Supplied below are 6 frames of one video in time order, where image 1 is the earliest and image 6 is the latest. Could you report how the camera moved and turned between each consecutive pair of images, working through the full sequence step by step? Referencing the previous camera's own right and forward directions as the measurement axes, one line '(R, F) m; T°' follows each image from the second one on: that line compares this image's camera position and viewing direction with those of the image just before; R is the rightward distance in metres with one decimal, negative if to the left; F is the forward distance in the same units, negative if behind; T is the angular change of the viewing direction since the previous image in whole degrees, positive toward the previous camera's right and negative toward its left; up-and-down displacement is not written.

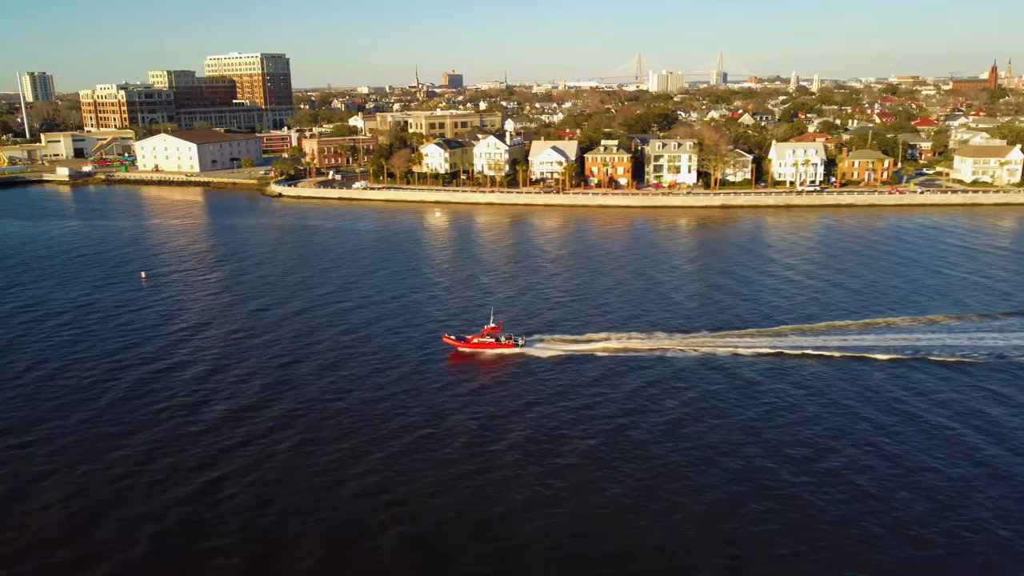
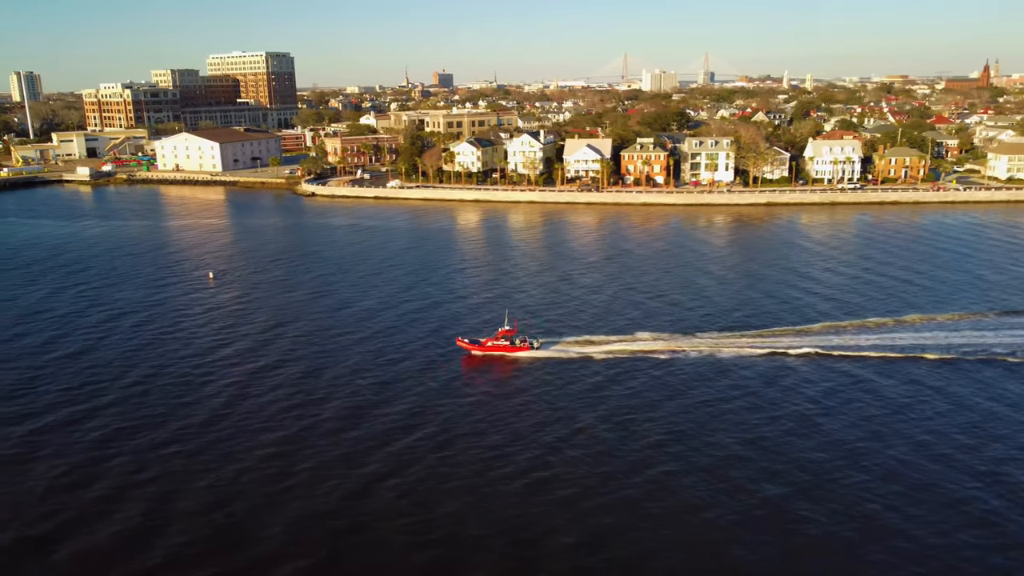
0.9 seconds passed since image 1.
(-4.6, +0.3) m; +1°
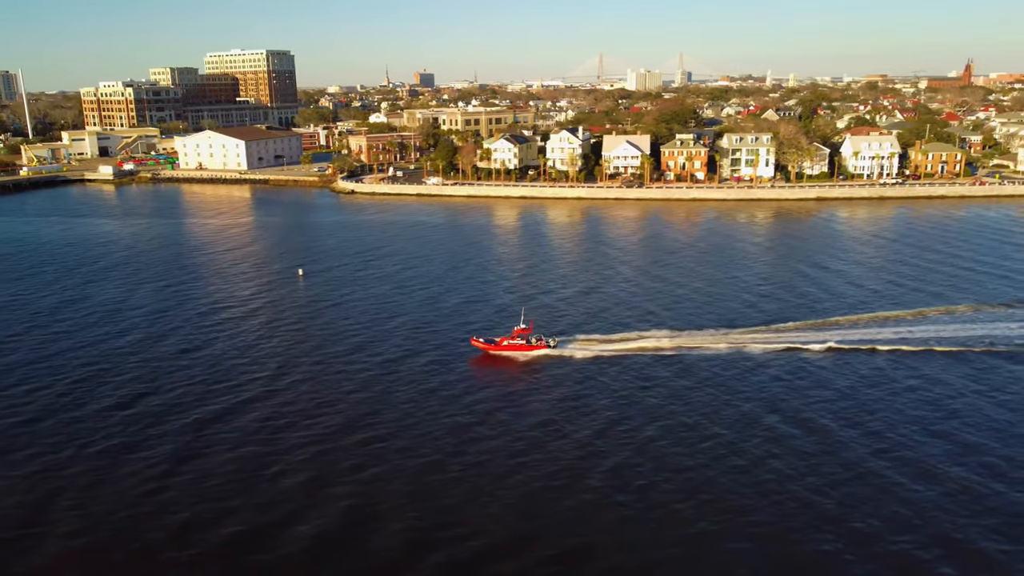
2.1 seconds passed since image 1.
(-6.1, 0.0) m; +2°
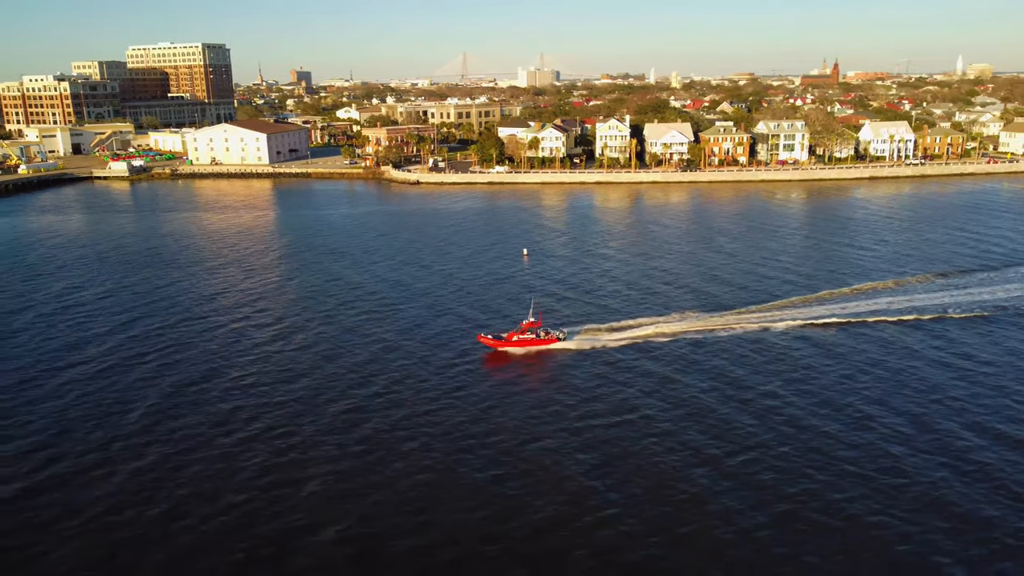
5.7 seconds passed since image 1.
(-19.0, -1.1) m; +9°
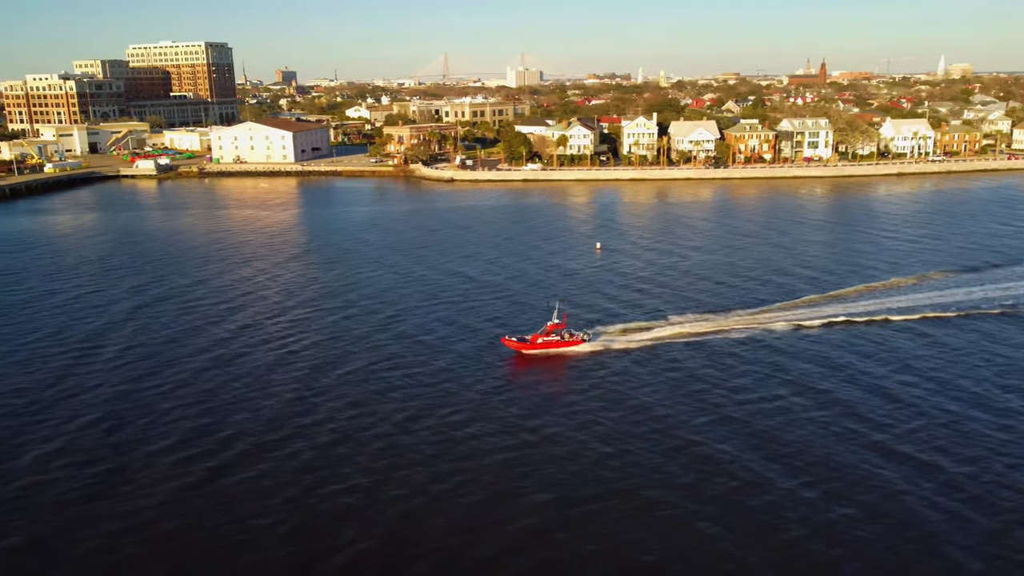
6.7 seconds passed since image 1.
(-5.0, -0.9) m; +1°
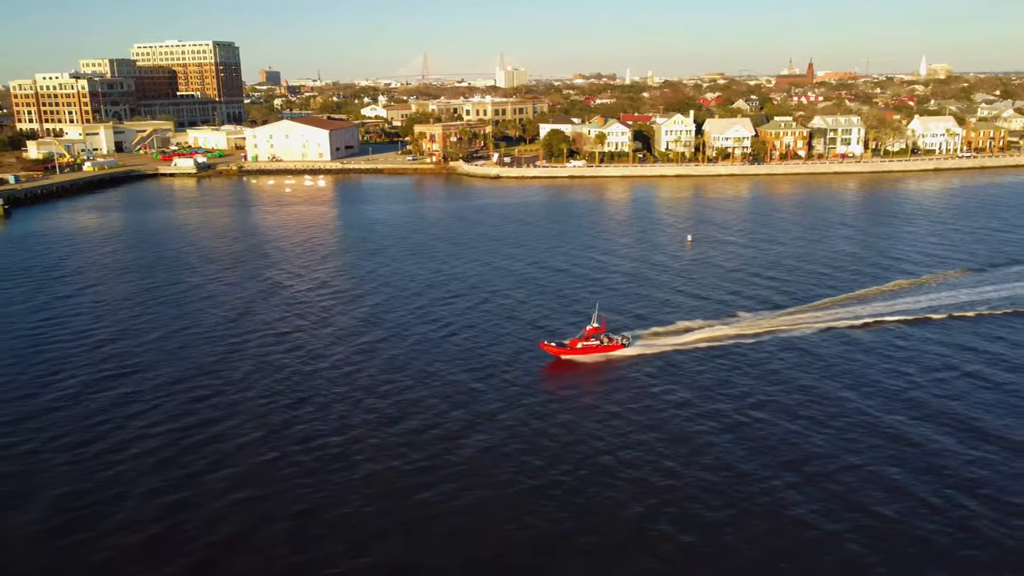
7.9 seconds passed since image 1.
(-6.6, -1.1) m; +1°
